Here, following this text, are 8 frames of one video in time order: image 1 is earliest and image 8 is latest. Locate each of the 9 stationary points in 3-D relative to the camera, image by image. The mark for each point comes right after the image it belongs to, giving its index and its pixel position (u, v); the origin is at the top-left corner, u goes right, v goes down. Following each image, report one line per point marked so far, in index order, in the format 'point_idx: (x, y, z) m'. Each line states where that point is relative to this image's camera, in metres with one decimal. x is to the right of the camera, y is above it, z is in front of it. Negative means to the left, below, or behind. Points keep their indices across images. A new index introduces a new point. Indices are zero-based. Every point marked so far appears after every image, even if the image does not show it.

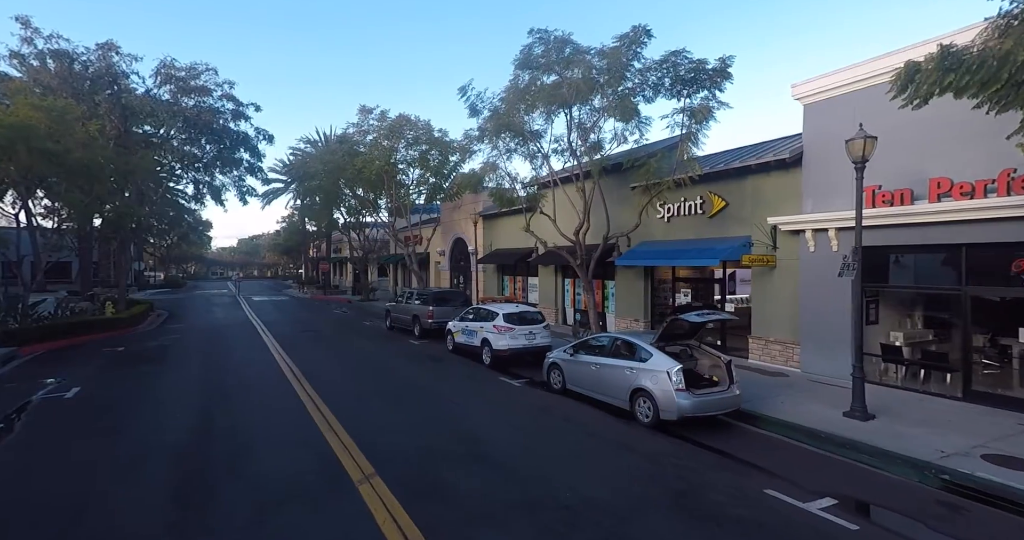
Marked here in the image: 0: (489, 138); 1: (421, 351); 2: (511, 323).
0: (-0.6, +3.8, +14.9) m
1: (-2.7, -2.5, +15.7) m
2: (0.0, -1.3, +12.4) m
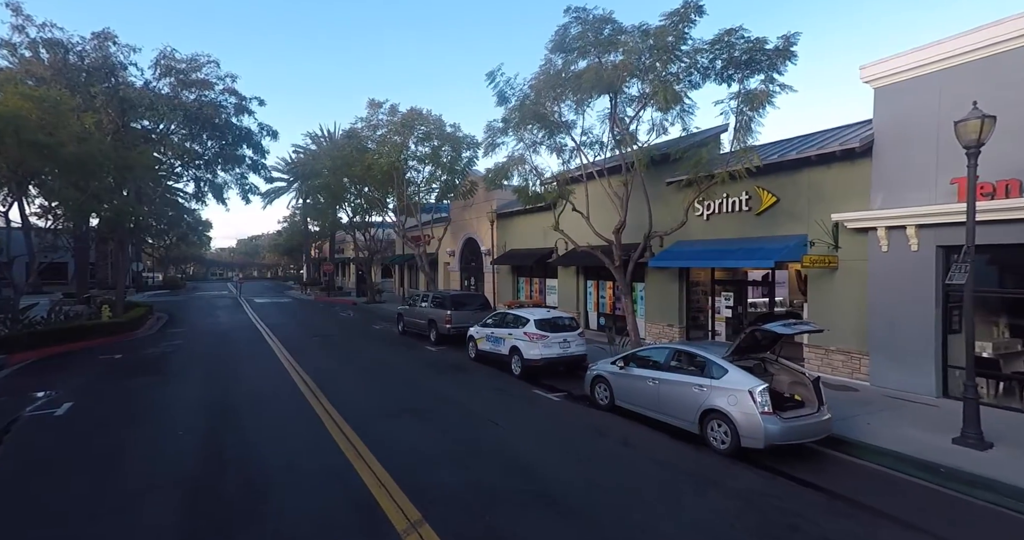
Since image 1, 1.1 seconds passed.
0: (+0.1, +3.7, +13.8) m
1: (-2.0, -2.5, +14.6) m
2: (+0.7, -1.3, +11.4) m
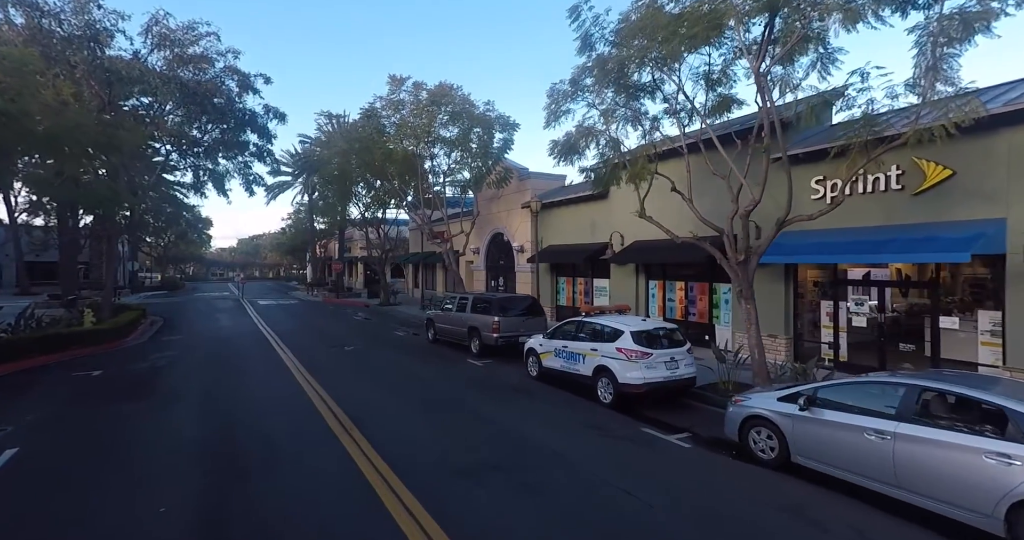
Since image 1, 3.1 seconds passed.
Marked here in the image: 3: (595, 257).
0: (+1.7, +3.8, +11.1) m
1: (-0.4, -2.5, +11.9) m
2: (+2.2, -1.3, +8.7) m
3: (+2.9, +0.4, +18.0) m
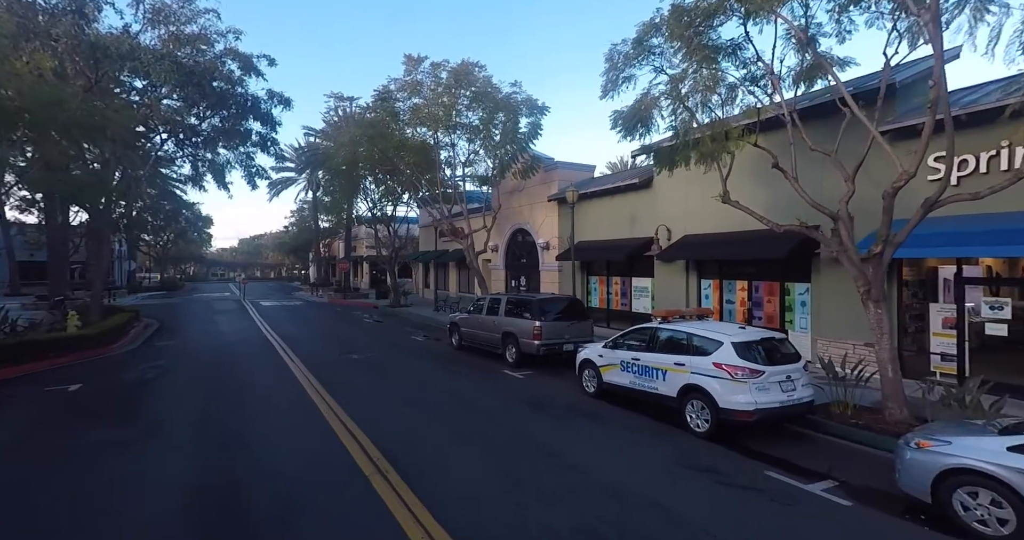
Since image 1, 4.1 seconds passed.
0: (+2.6, +3.8, +9.3) m
1: (+0.5, -2.4, +10.1) m
2: (+3.2, -1.2, +6.8) m
3: (+3.9, +0.5, +16.2) m
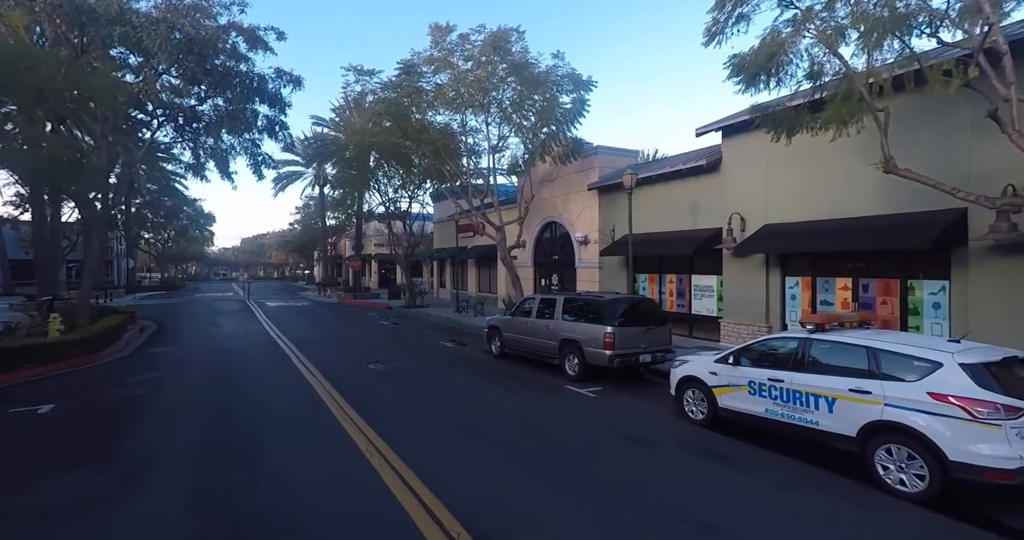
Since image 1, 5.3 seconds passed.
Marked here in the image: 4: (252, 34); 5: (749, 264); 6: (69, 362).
0: (+3.8, +4.0, +7.1) m
1: (+1.8, -2.3, +7.9) m
2: (+4.4, -1.1, +4.7) m
3: (+5.1, +0.6, +14.0) m
4: (-9.4, +8.5, +18.8) m
5: (+6.0, +0.1, +13.2) m
6: (-11.6, -2.4, +13.7) m
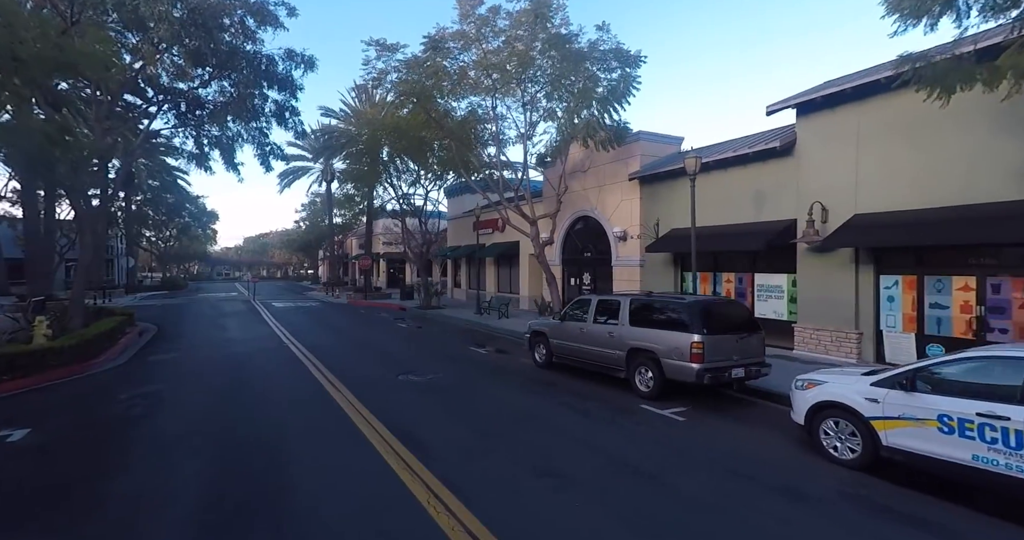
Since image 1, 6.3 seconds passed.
0: (+4.9, +4.0, +5.4) m
1: (+2.8, -2.2, +6.2) m
2: (+5.4, -1.1, +3.0) m
3: (+6.2, +0.7, +12.3) m
4: (-8.3, +8.5, +17.1) m
5: (+7.1, +0.2, +11.5) m
6: (-10.5, -2.3, +12.1) m
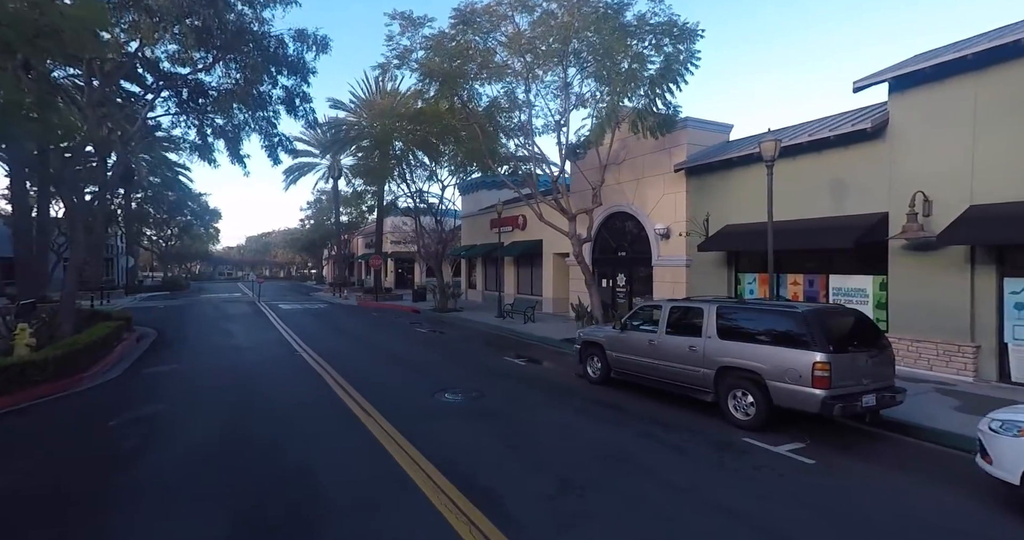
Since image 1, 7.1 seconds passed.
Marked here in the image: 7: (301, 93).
0: (+5.9, +4.0, +3.8) m
1: (+3.8, -2.3, +4.6) m
2: (+6.4, -1.1, +1.3) m
3: (+7.3, +0.6, +10.7) m
4: (-7.2, +8.5, +15.5) m
5: (+8.1, +0.2, +9.9) m
6: (-9.5, -2.4, +10.5) m
7: (-7.4, +6.2, +18.3) m
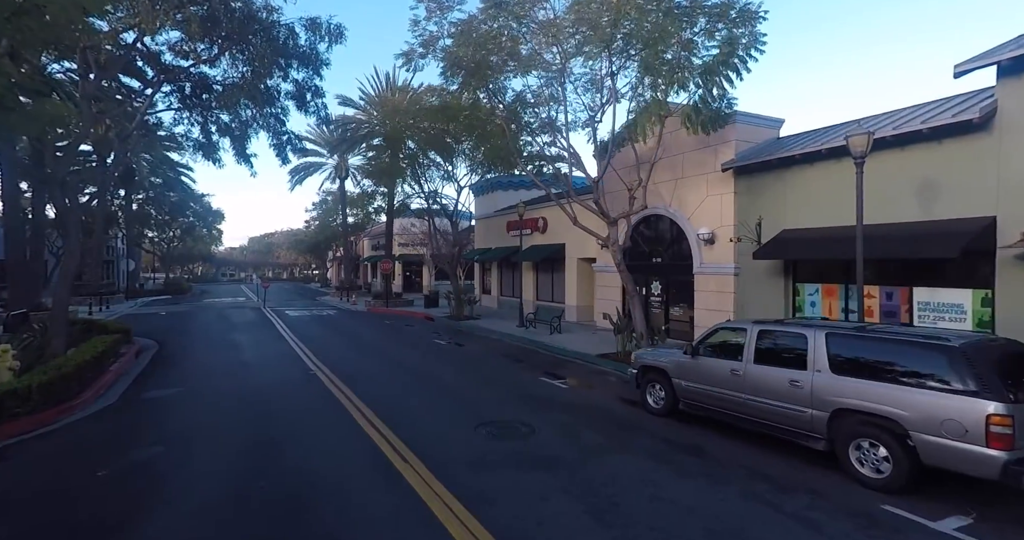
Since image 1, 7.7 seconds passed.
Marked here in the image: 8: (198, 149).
0: (+6.8, +3.7, +2.4) m
1: (+4.7, -2.5, +3.2) m
2: (+7.3, -1.4, -0.1) m
3: (+8.2, +0.4, +9.3) m
4: (-6.3, +8.3, +14.1) m
5: (+9.0, -0.1, +8.5) m
6: (-8.6, -2.6, +9.1) m
7: (-6.5, +5.9, +16.9) m
8: (-11.6, +4.4, +19.1) m
